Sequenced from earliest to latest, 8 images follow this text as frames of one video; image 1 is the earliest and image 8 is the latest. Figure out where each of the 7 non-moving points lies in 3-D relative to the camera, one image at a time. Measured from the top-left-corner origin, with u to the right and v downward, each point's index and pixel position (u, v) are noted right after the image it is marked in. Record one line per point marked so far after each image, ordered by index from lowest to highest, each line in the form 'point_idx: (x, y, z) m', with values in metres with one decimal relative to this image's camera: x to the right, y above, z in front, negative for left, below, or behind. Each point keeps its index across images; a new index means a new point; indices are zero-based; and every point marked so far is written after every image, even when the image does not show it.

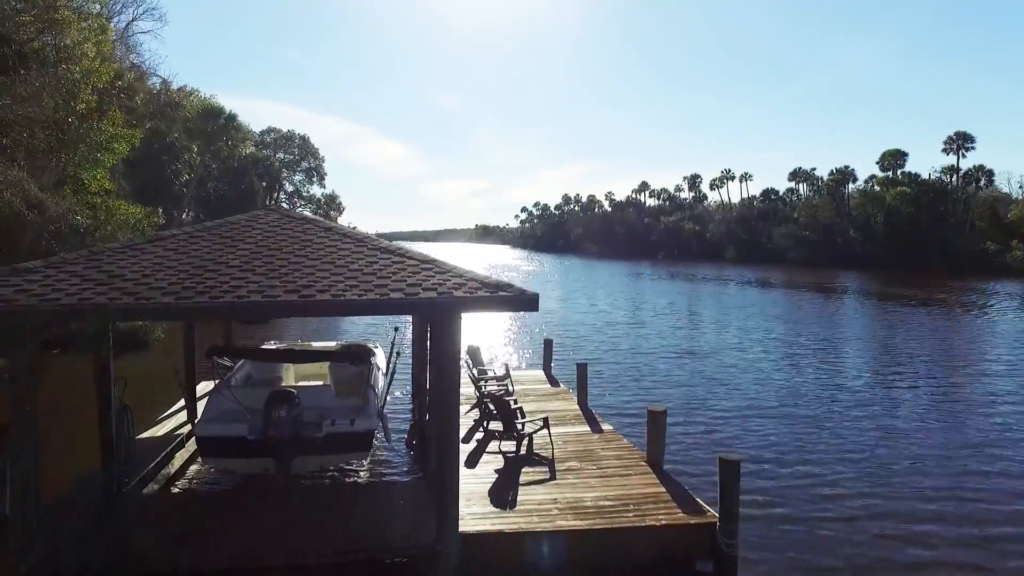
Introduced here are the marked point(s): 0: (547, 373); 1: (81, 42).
0: (+0.5, -1.3, +9.3) m
1: (-9.2, +5.4, +13.6) m
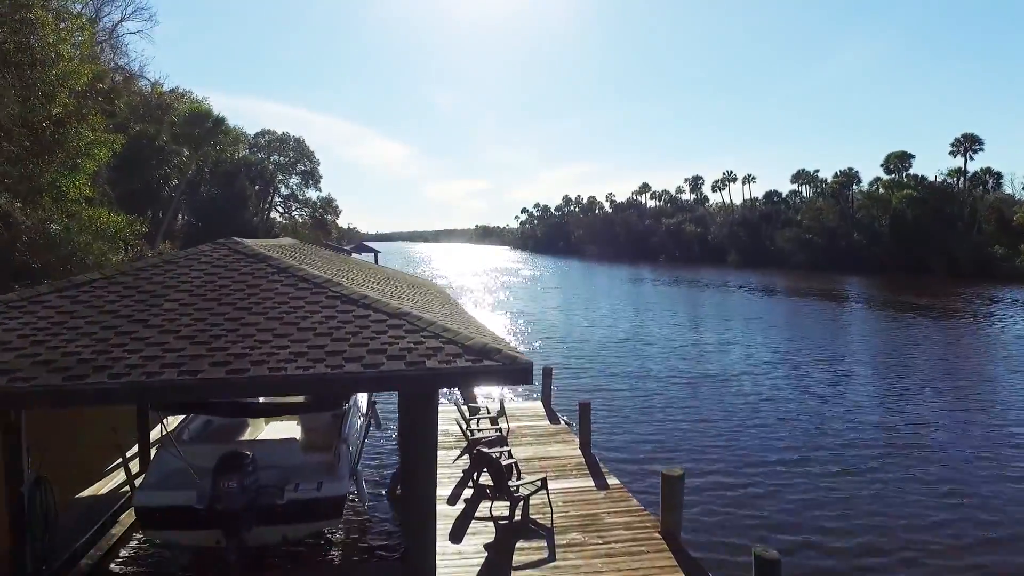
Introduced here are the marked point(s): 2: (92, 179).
0: (+0.5, -1.7, +8.5) m
1: (-9.3, +5.0, +12.9) m
2: (-13.1, +3.3, +19.4) m
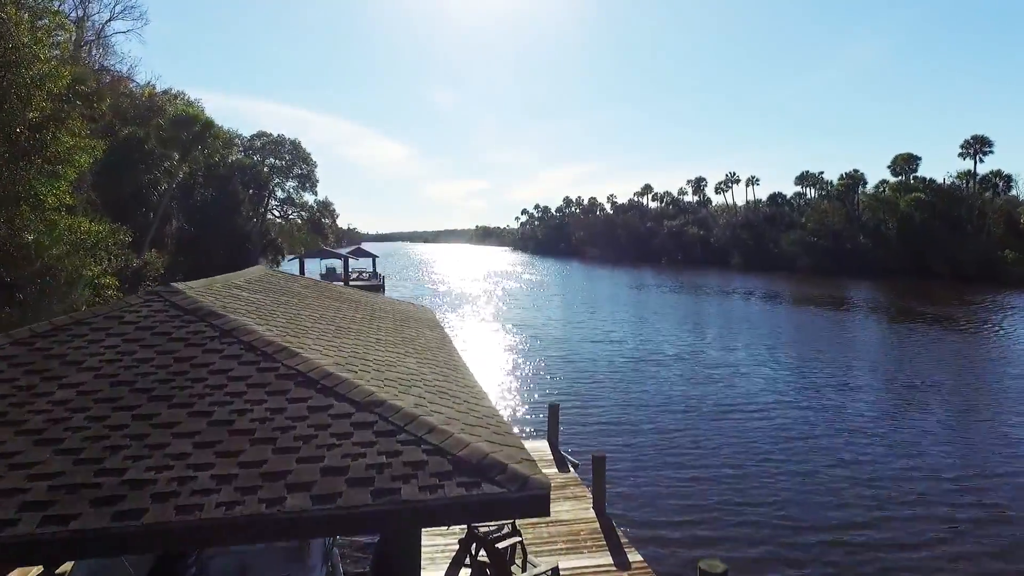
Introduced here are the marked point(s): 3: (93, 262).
0: (+0.5, -2.0, +7.7) m
1: (-9.2, +4.7, +12.0) m
2: (-13.0, +3.0, +18.5) m
3: (-11.3, +0.7, +16.9) m
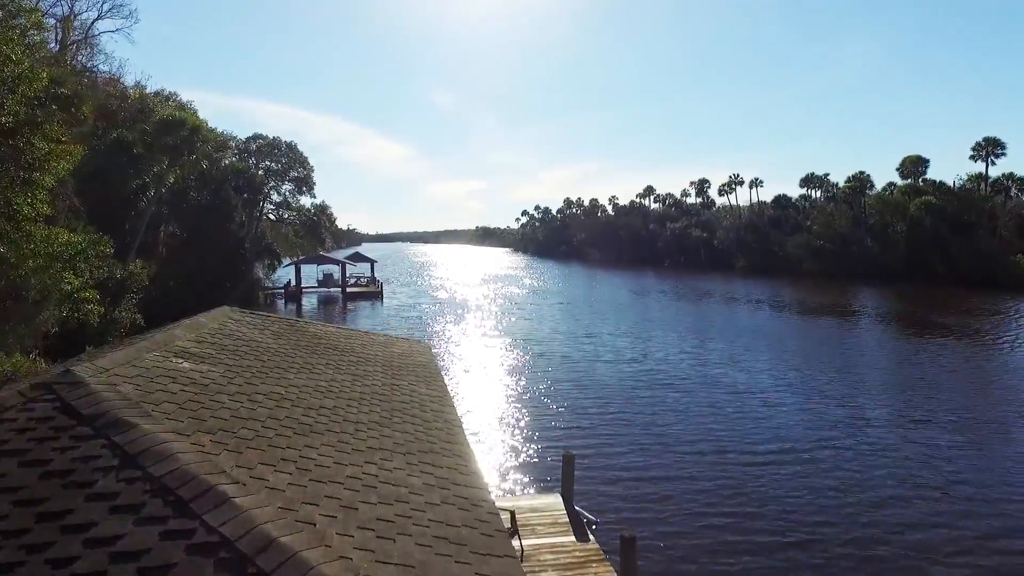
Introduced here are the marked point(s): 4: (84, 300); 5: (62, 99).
0: (+0.6, -2.4, +6.7) m
1: (-9.1, +4.3, +11.0) m
2: (-12.9, +2.6, +17.6) m
3: (-11.2, +0.3, +15.9) m
4: (-10.8, -0.3, +15.8) m
5: (-12.2, +5.2, +17.0) m
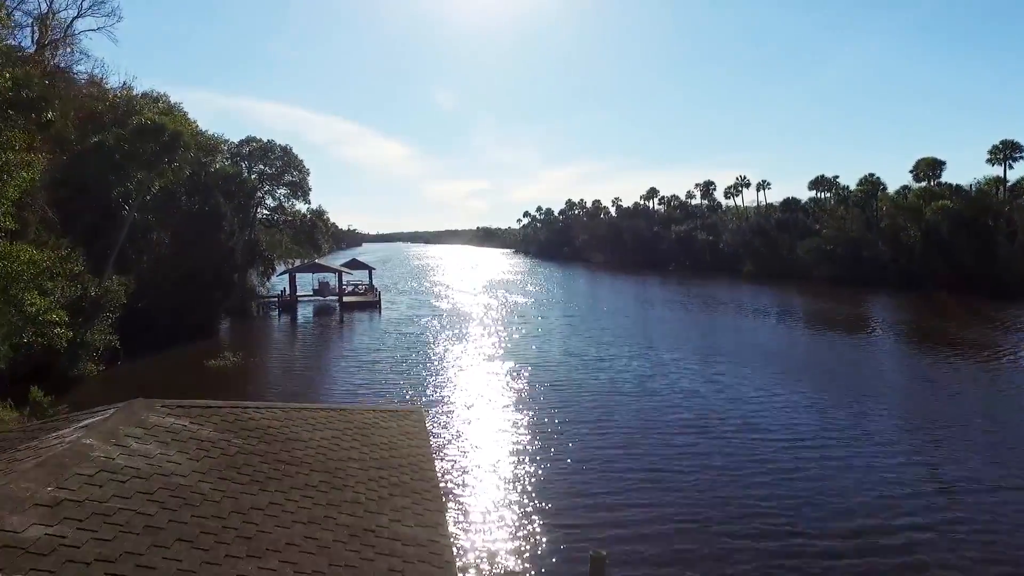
0: (+0.7, -2.9, +5.3) m
1: (-9.0, +3.8, +9.6) m
2: (-12.8, +2.1, +16.2) m
3: (-11.1, -0.2, +14.5) m
4: (-10.6, -0.8, +14.4) m
5: (-12.0, +4.7, +15.6) m
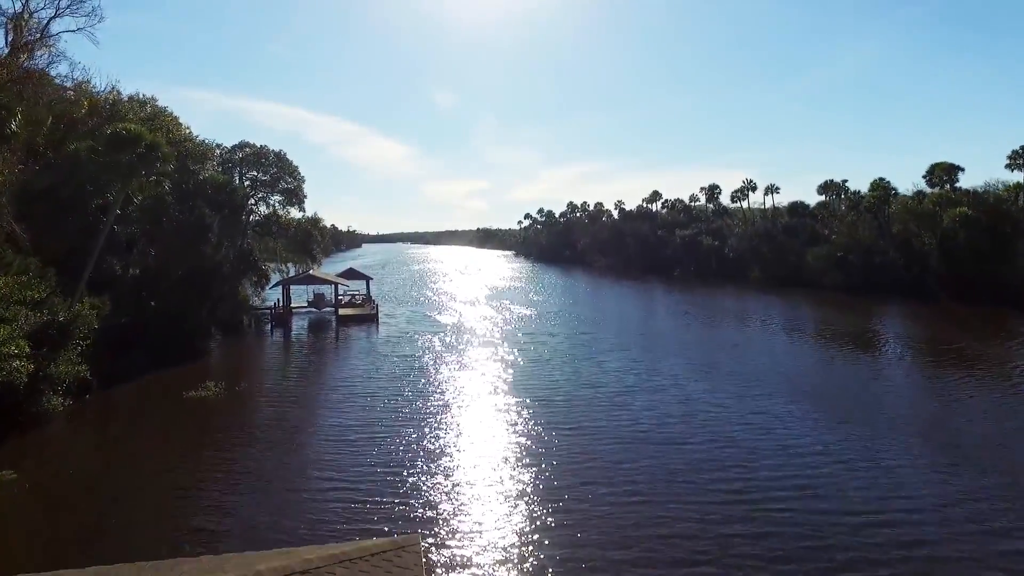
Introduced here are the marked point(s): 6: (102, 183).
0: (+0.9, -3.6, +3.8) m
1: (-8.8, +3.2, +8.2) m
2: (-12.6, +1.4, +14.7) m
3: (-10.9, -0.8, +13.0) m
4: (-10.5, -1.5, +12.9) m
5: (-11.8, +4.0, +14.1) m
6: (-12.7, +3.3, +19.3) m
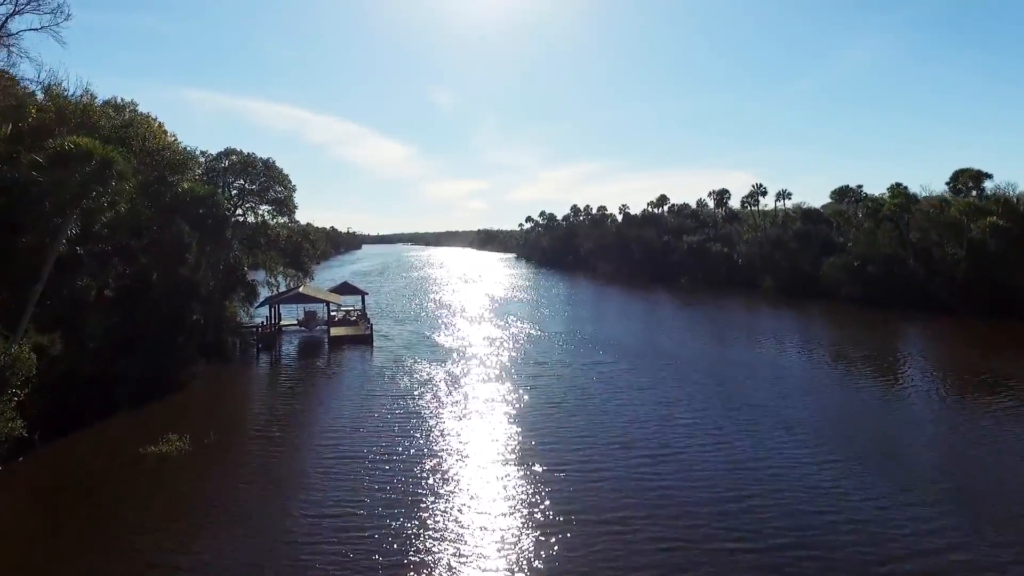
0: (+1.2, -4.5, +1.5) m
1: (-8.5, +2.3, +5.9) m
2: (-12.3, +0.5, +12.4) m
3: (-10.6, -1.7, +10.7) m
4: (-10.2, -2.4, +10.6) m
5: (-11.6, +3.1, +11.8) m
6: (-12.4, +2.4, +17.0) m
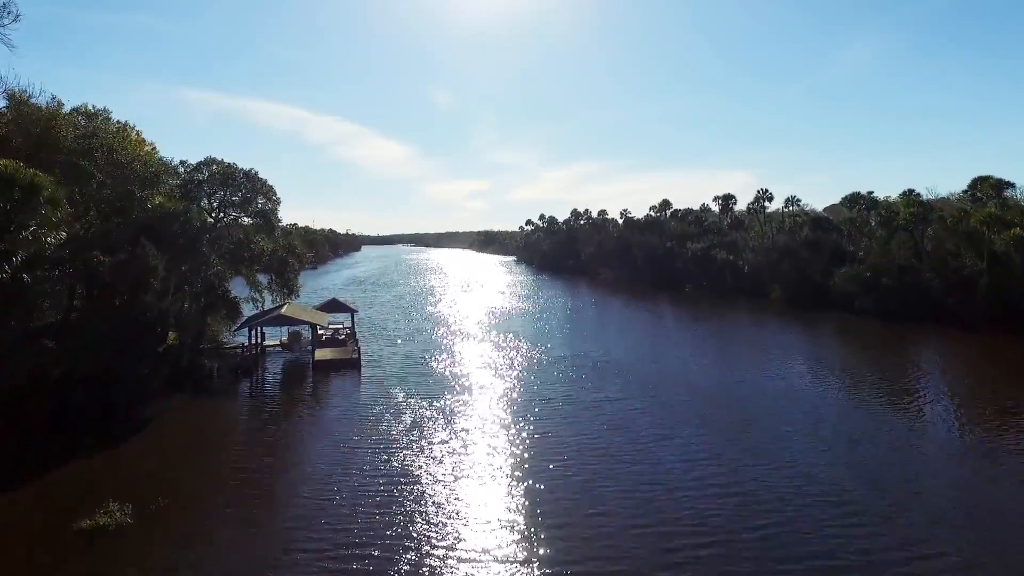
0: (+1.1, -5.4, -0.6) m
1: (-8.6, +1.3, +3.8) m
2: (-12.4, -0.4, +10.3) m
3: (-10.7, -2.7, +8.7) m
4: (-10.3, -3.3, +8.6) m
5: (-11.7, +2.1, +9.7) m
6: (-12.5, +1.4, +15.0) m
